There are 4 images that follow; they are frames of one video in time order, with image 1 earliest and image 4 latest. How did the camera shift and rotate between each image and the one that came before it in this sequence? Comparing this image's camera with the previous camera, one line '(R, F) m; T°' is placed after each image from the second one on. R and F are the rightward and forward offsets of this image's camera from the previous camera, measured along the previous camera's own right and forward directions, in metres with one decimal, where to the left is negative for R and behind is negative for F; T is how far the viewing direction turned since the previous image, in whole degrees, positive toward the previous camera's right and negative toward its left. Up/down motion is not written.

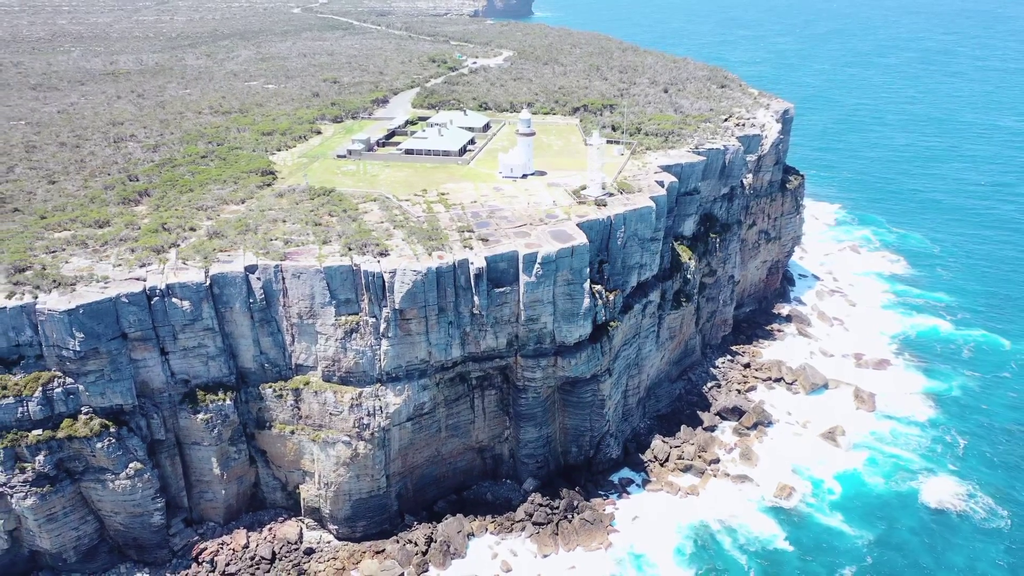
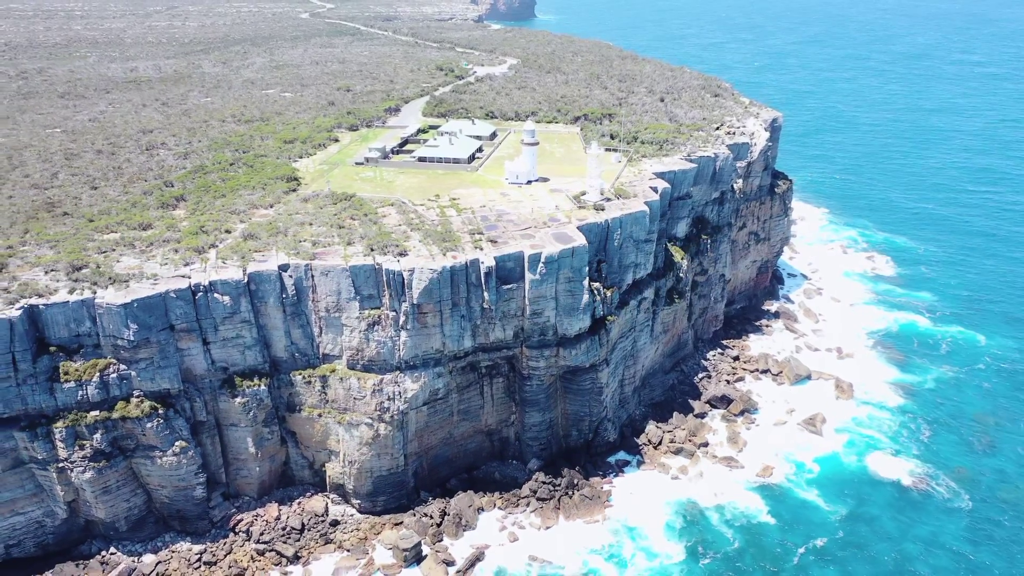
(-0.2, -3.7) m; 0°
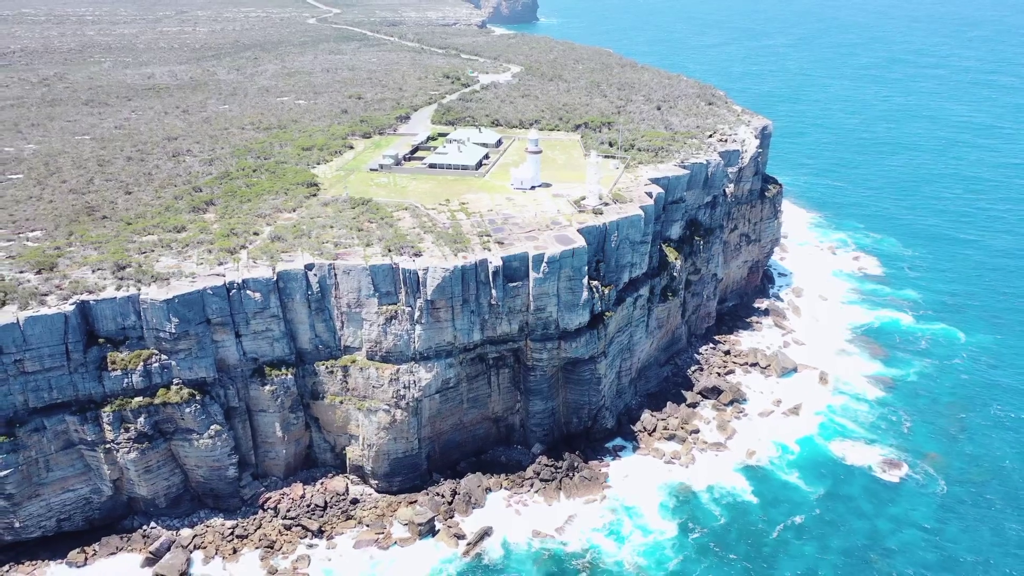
(-0.2, -3.5) m; 0°
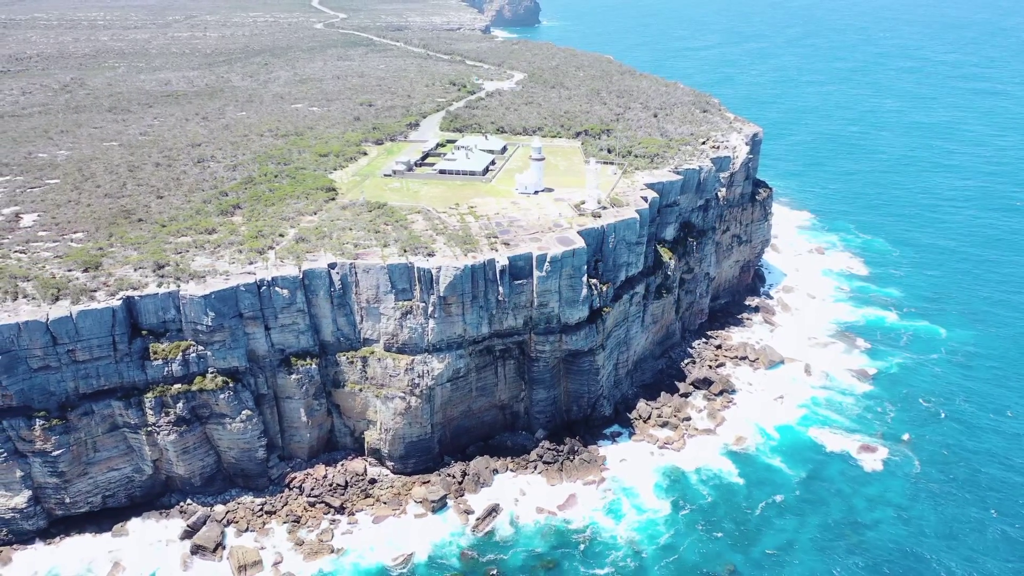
(-0.2, -3.7) m; 0°
